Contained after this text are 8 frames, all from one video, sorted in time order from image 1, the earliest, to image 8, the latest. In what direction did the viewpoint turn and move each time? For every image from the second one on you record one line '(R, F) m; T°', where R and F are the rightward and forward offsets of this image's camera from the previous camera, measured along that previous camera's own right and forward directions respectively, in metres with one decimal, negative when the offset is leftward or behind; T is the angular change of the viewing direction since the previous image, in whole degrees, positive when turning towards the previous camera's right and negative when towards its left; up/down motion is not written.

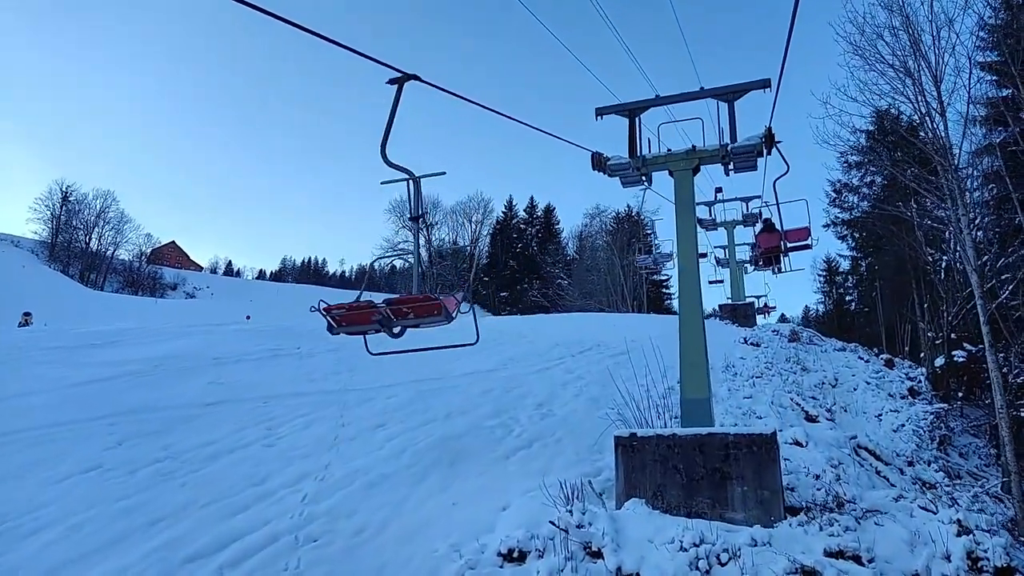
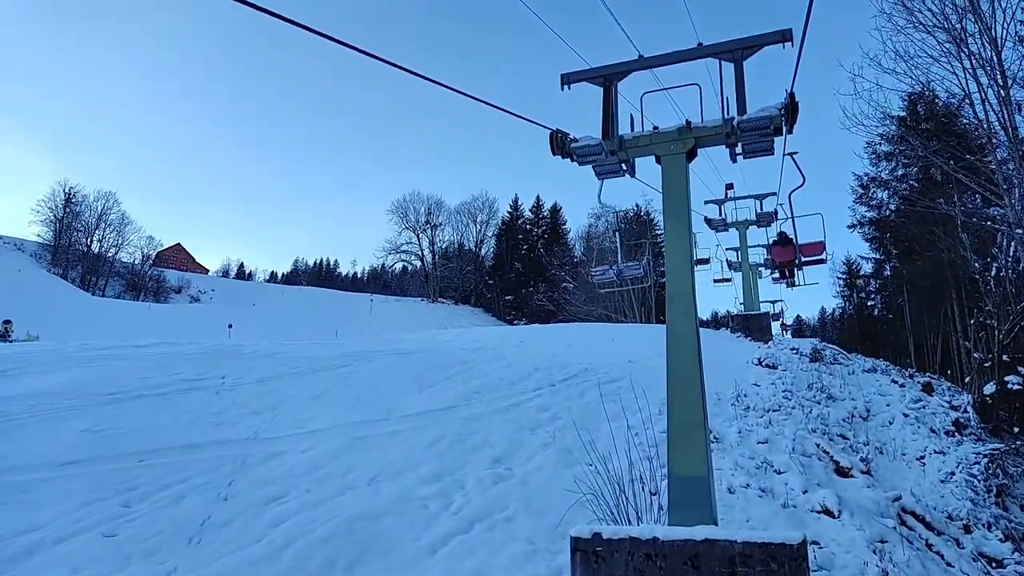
(+0.6, +1.7) m; -1°
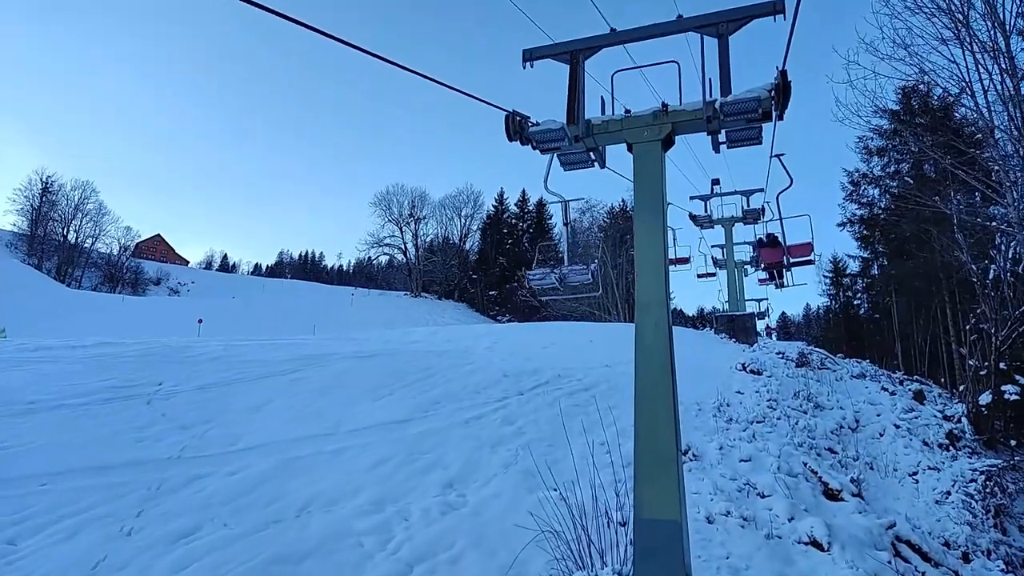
(+0.2, +0.7) m; +1°
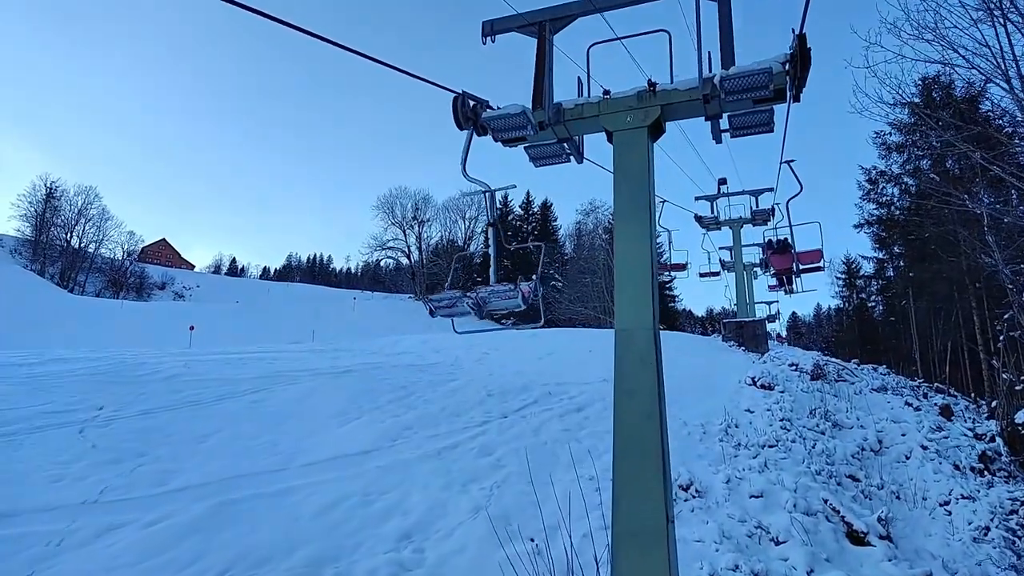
(+0.3, +0.8) m; -1°
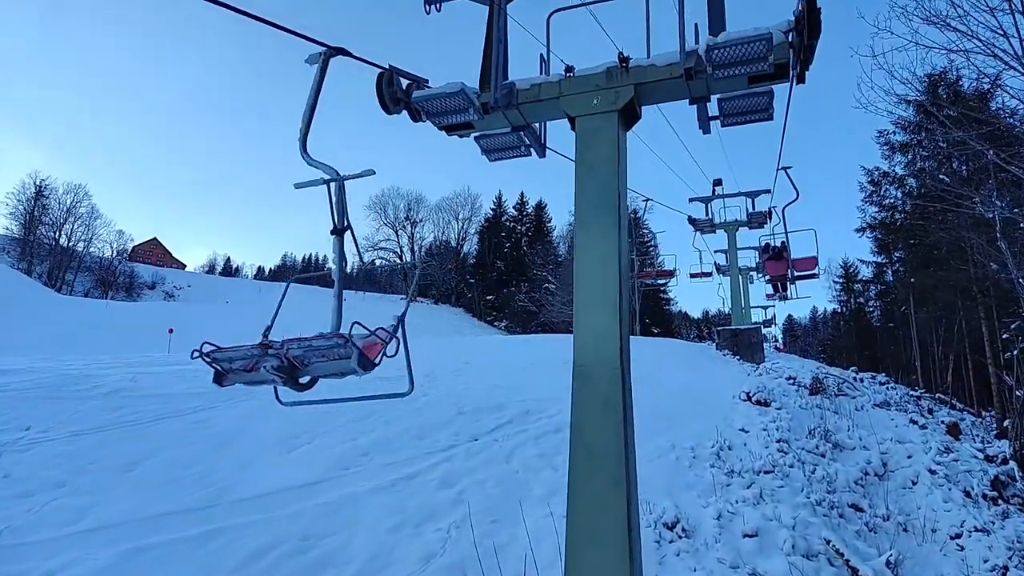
(+0.2, +0.7) m; 0°
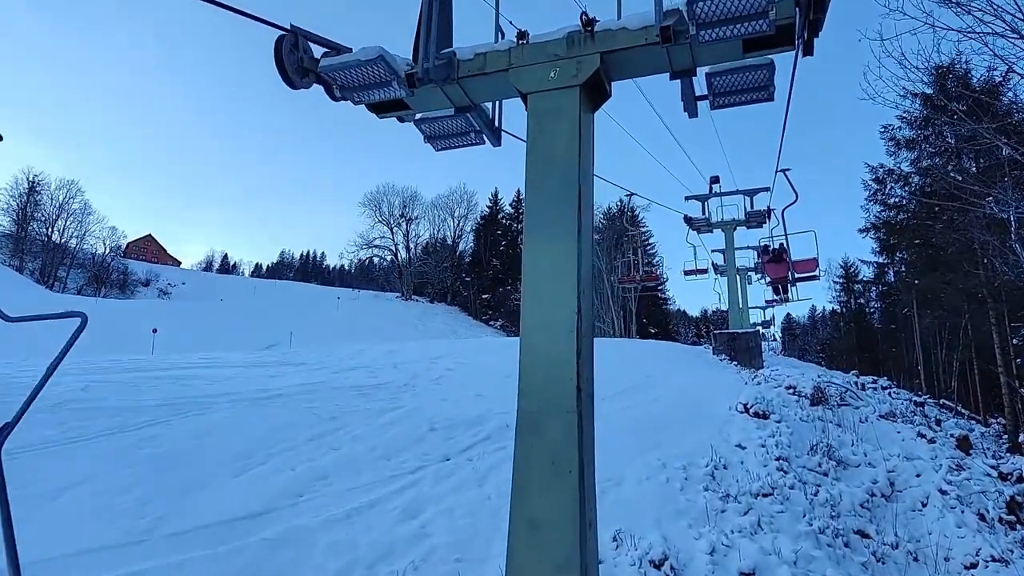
(+0.2, +0.6) m; 0°
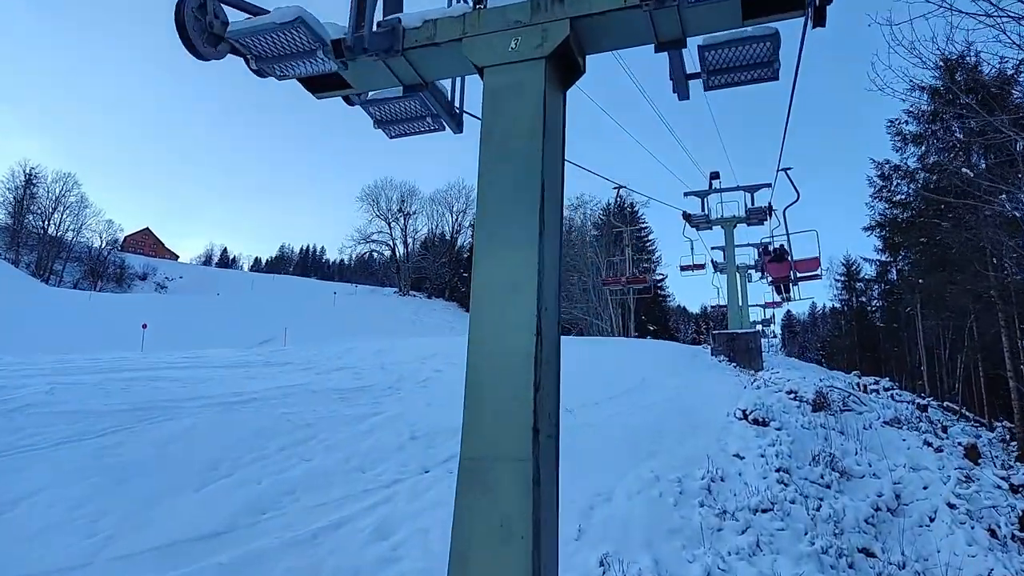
(+0.1, +0.4) m; 0°
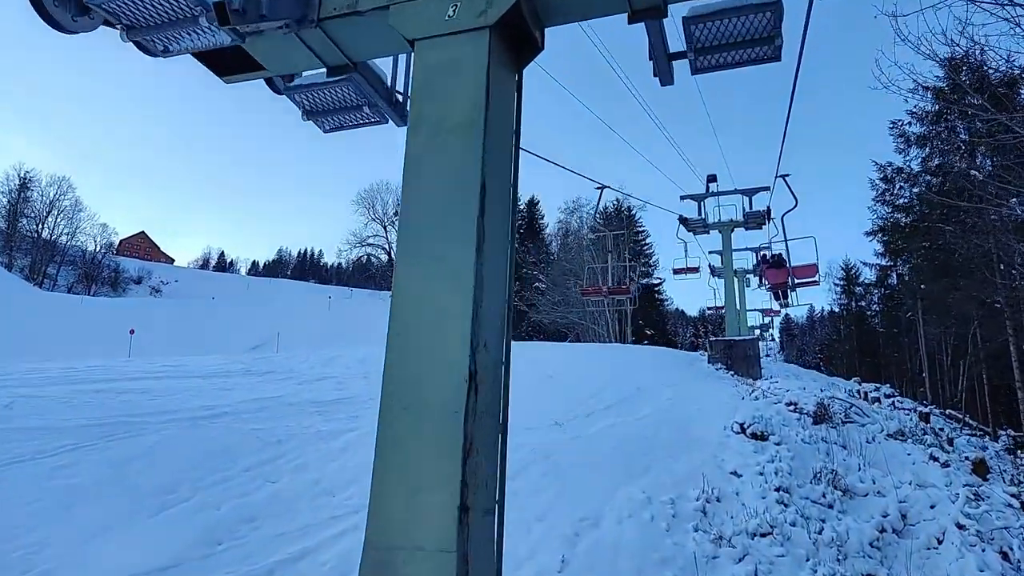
(+0.1, +0.4) m; 0°
